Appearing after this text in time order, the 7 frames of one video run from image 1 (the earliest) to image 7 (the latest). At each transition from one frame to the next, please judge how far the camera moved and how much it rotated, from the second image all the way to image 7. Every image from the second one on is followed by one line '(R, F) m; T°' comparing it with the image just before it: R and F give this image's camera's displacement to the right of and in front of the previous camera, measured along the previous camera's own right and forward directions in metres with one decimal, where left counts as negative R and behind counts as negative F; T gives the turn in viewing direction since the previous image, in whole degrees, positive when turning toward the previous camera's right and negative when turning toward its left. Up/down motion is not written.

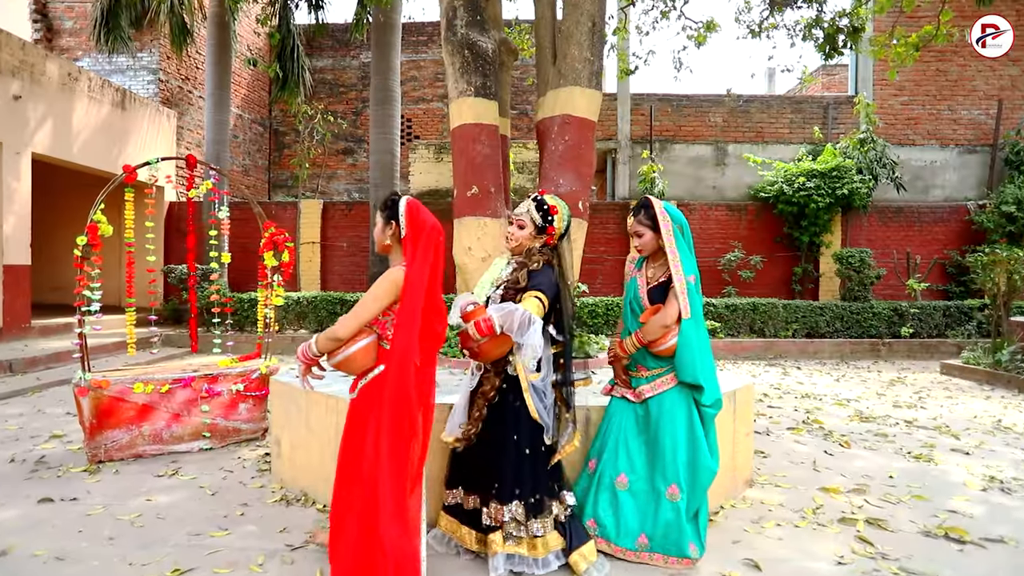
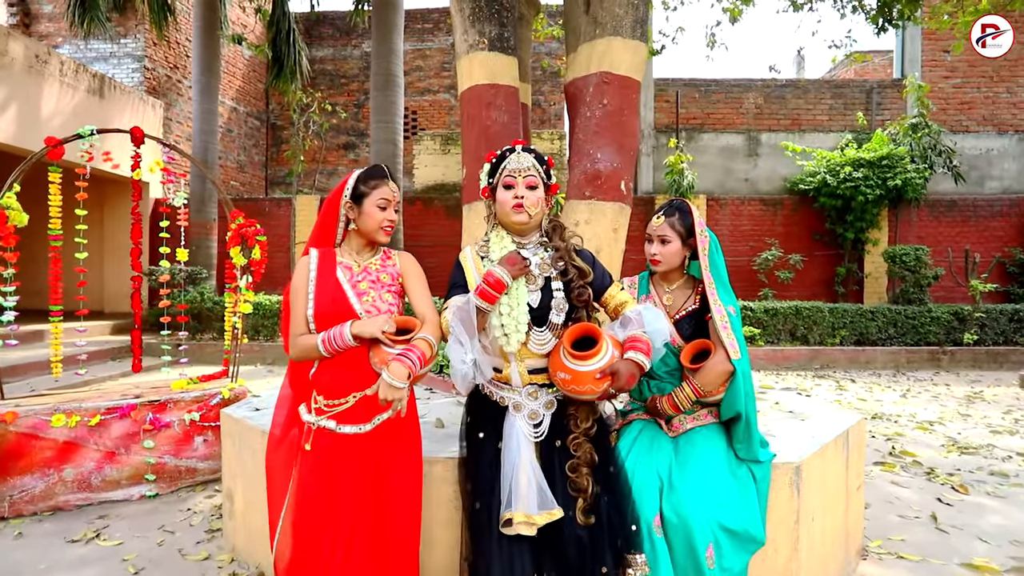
(-0.1, +0.9) m; -1°
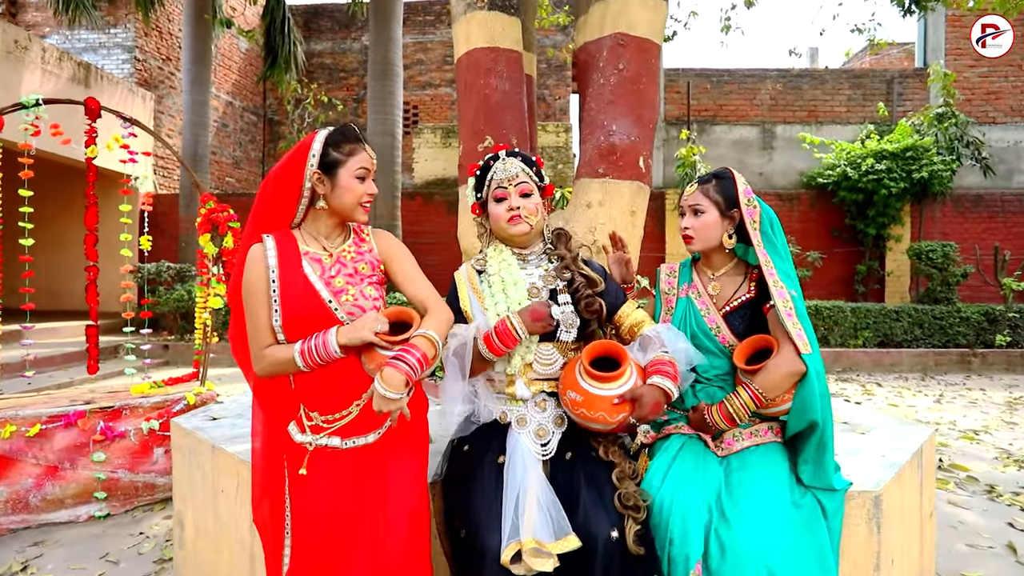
(0.0, +0.4) m; 0°
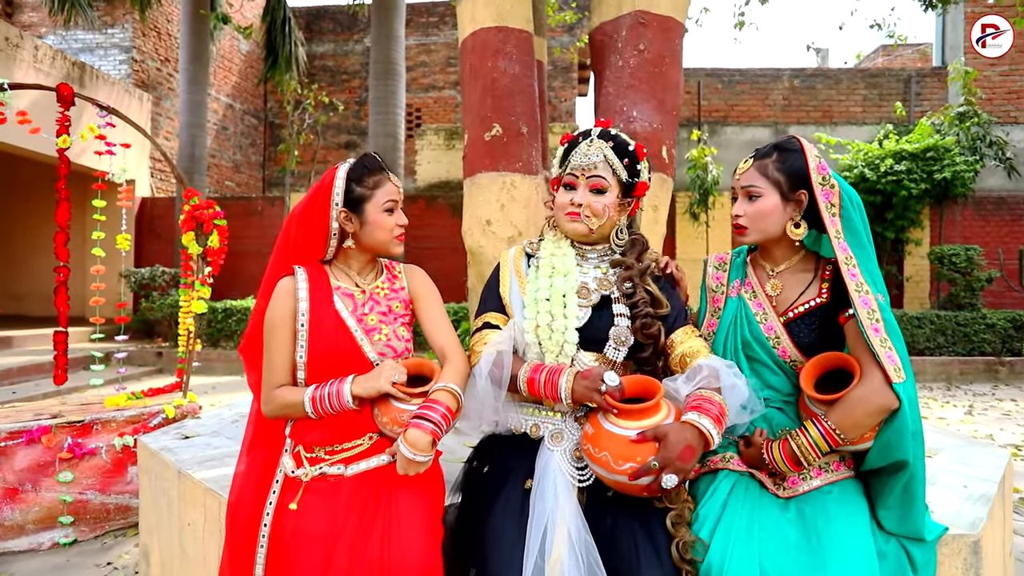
(0.0, +0.3) m; 0°
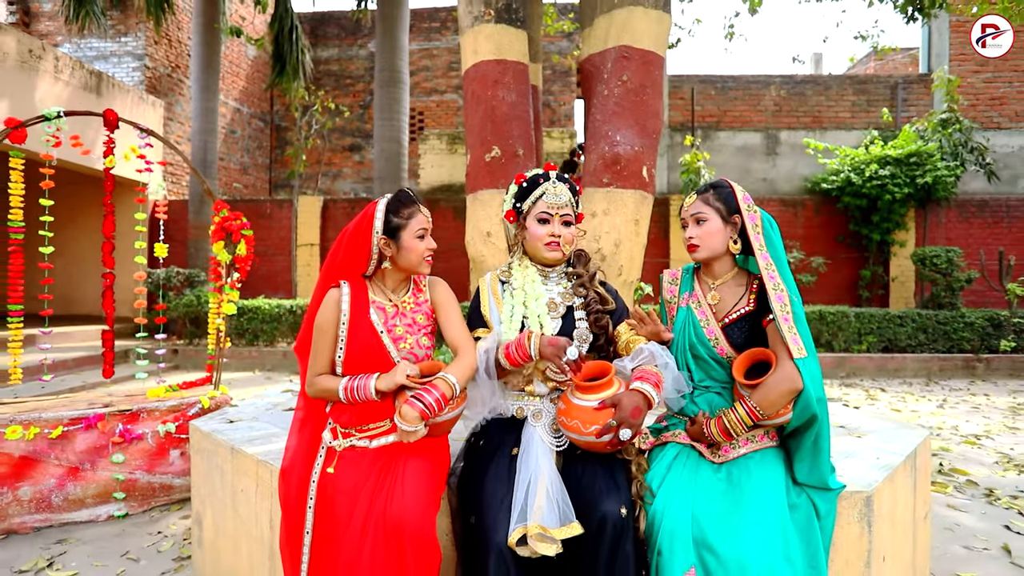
(0.0, -0.4) m; 0°
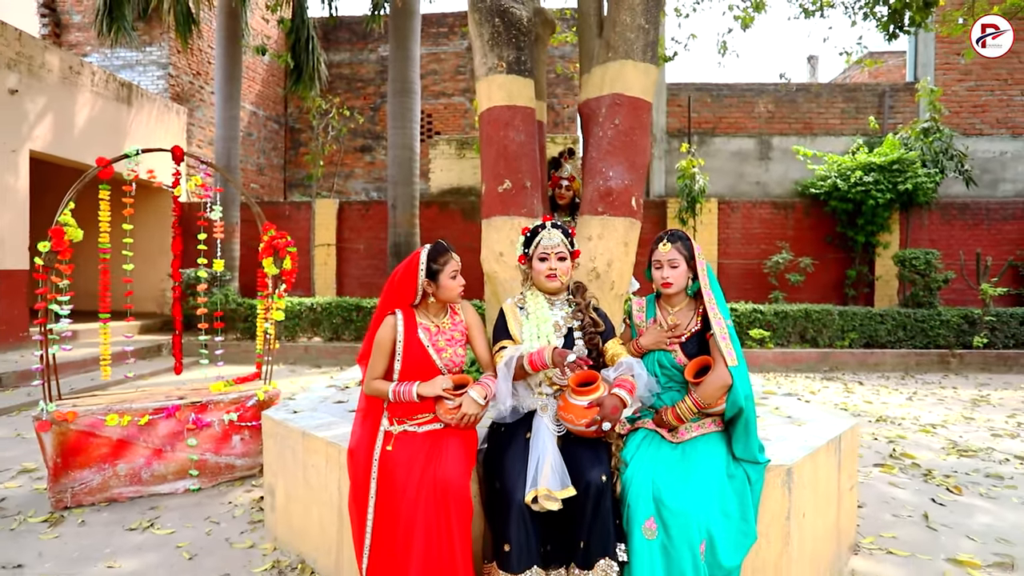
(0.0, -0.6) m; 0°
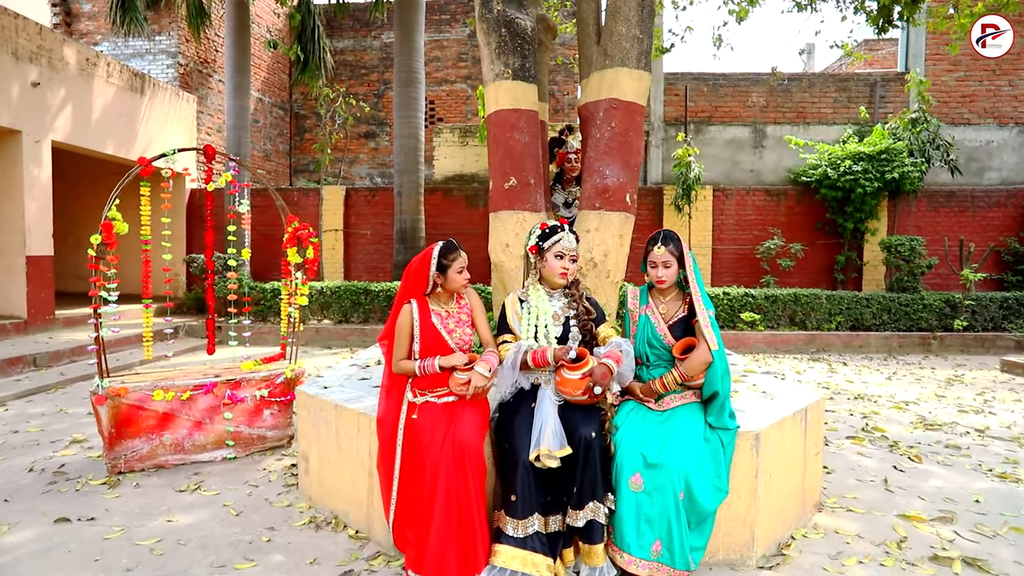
(0.0, -0.4) m; 0°
